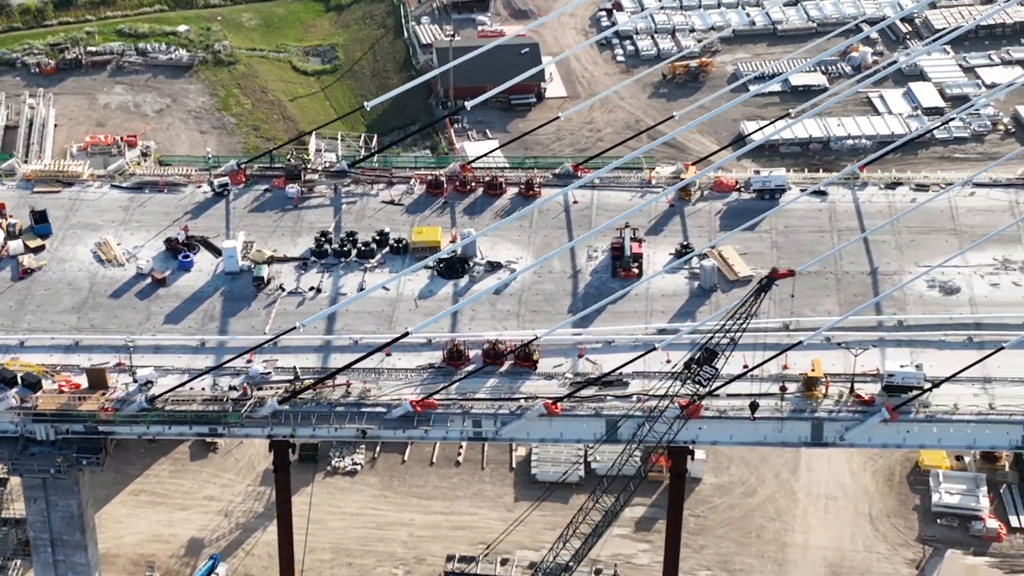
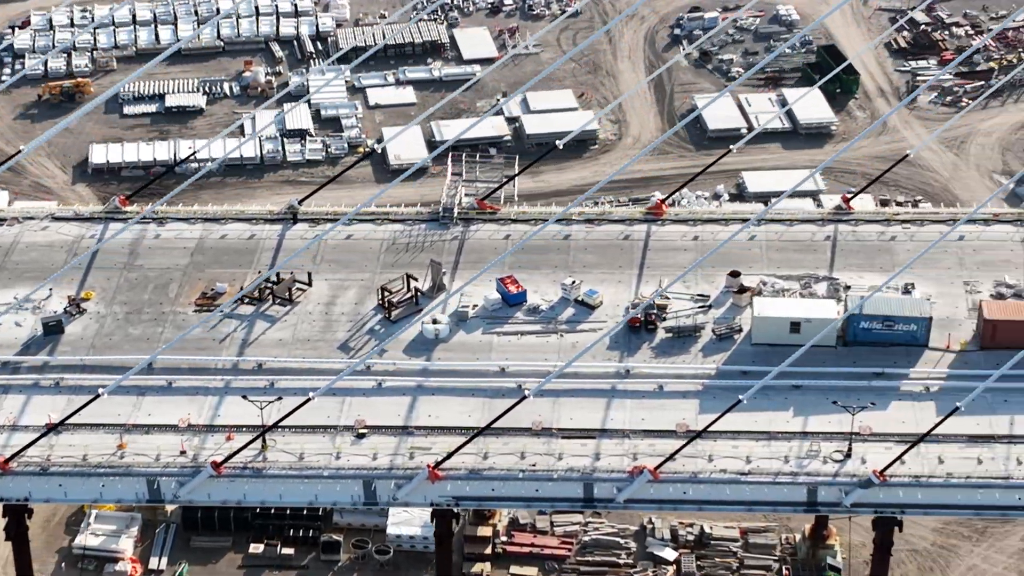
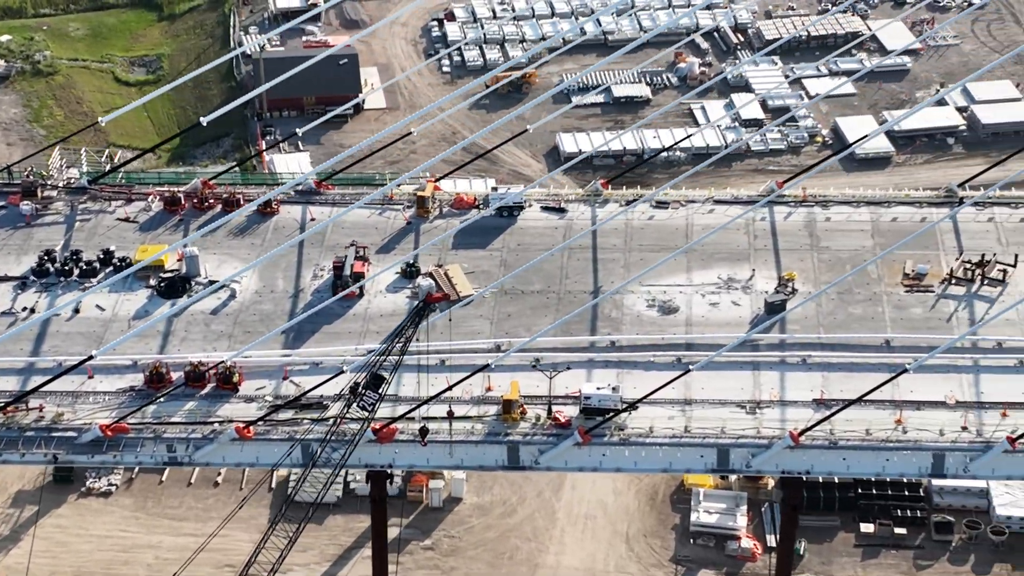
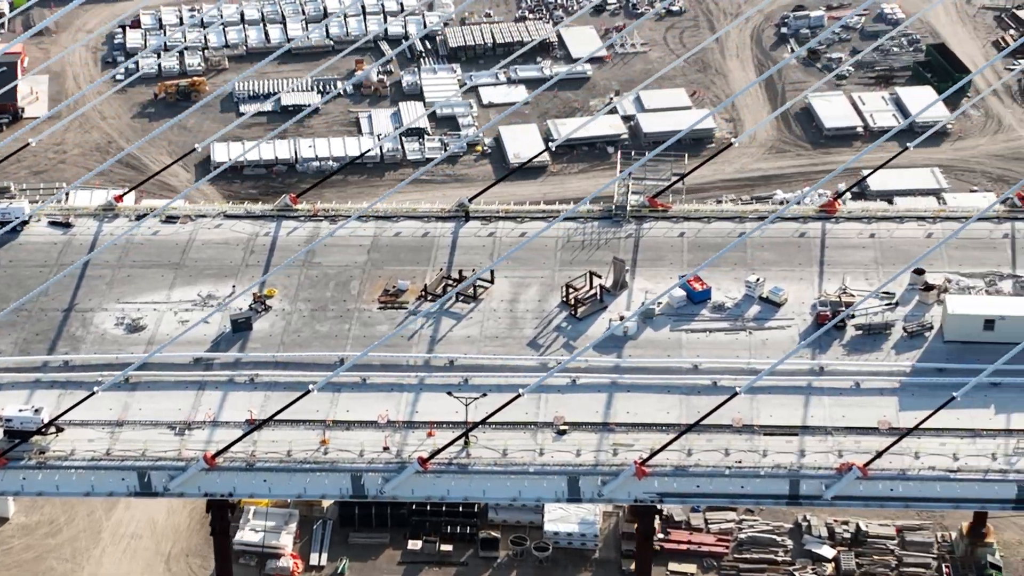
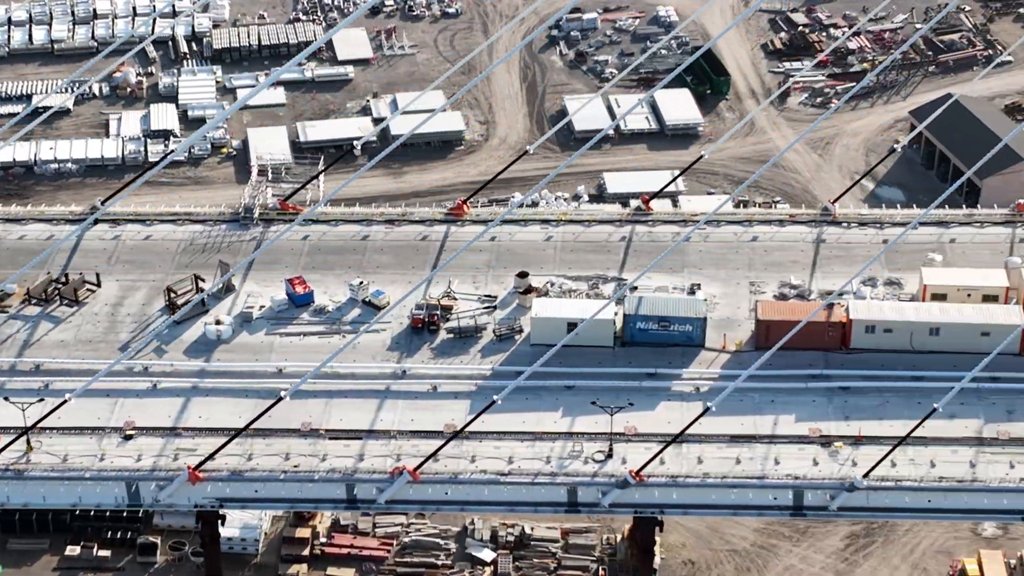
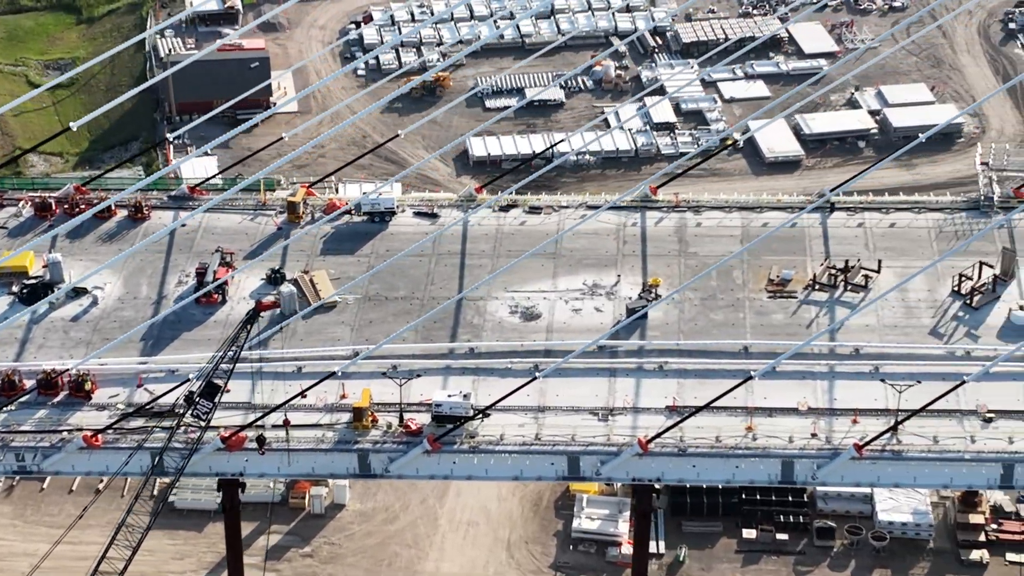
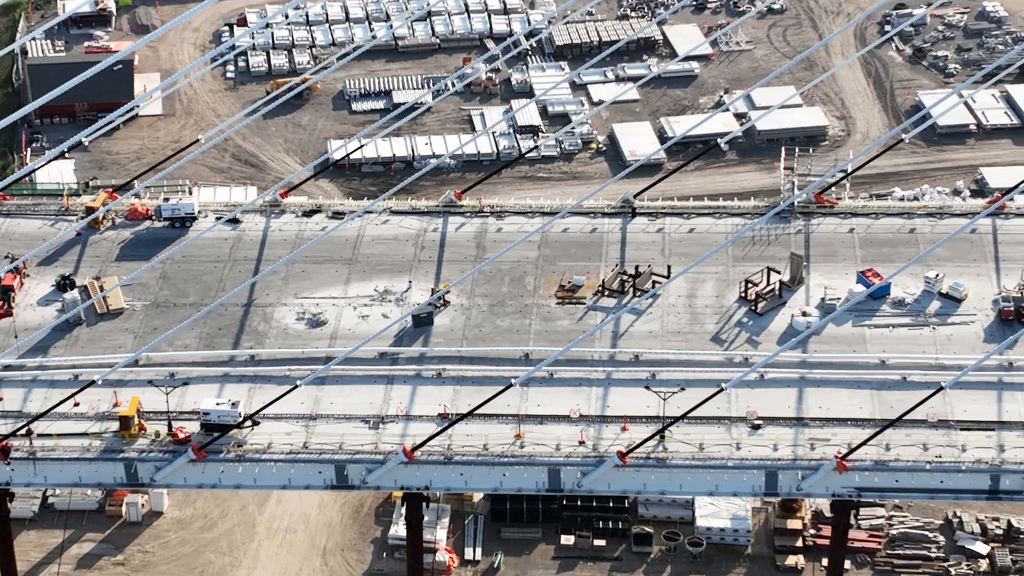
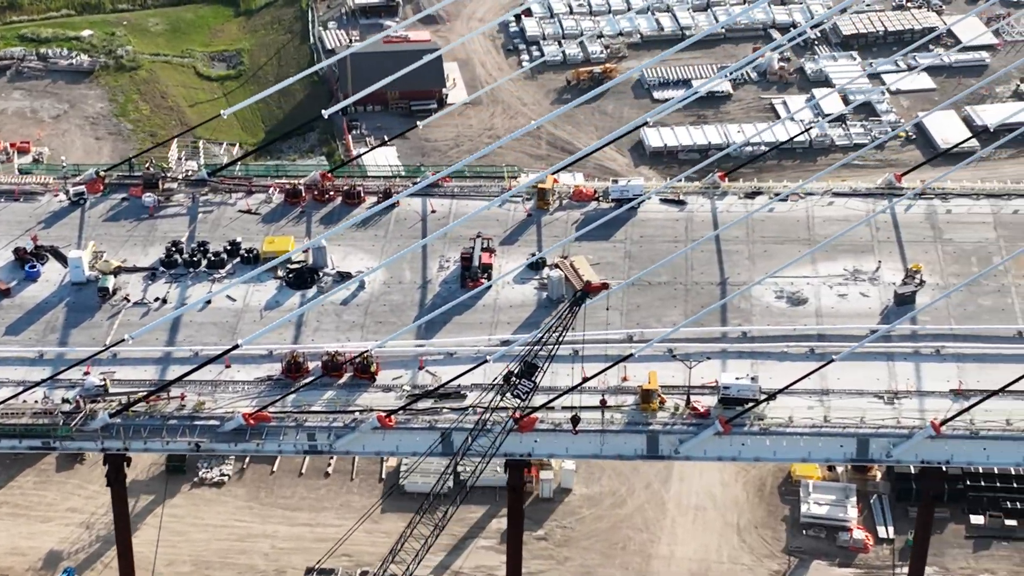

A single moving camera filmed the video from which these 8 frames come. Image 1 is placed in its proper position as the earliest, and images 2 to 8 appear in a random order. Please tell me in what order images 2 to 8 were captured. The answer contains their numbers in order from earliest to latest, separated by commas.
8, 3, 6, 7, 4, 2, 5
